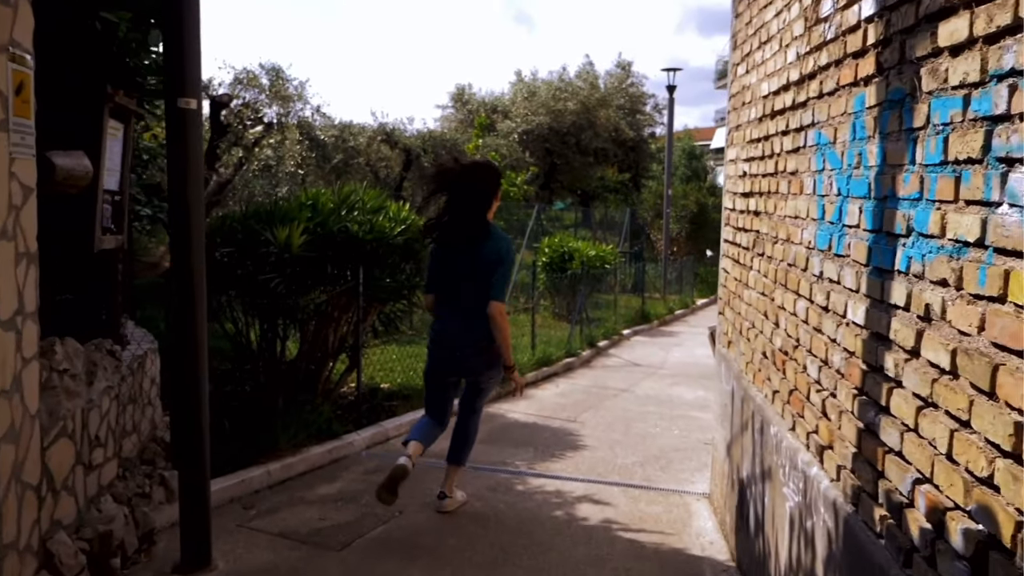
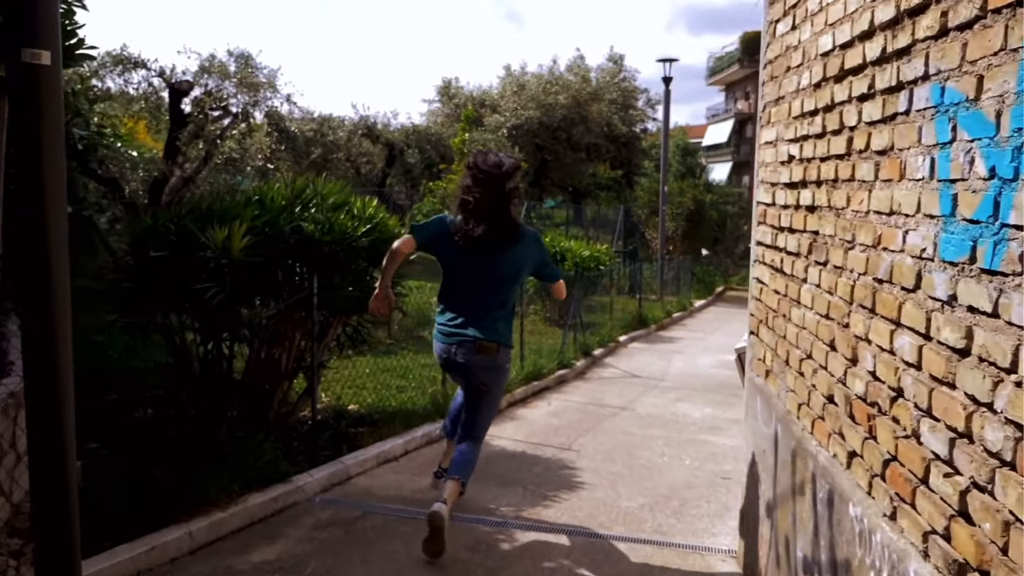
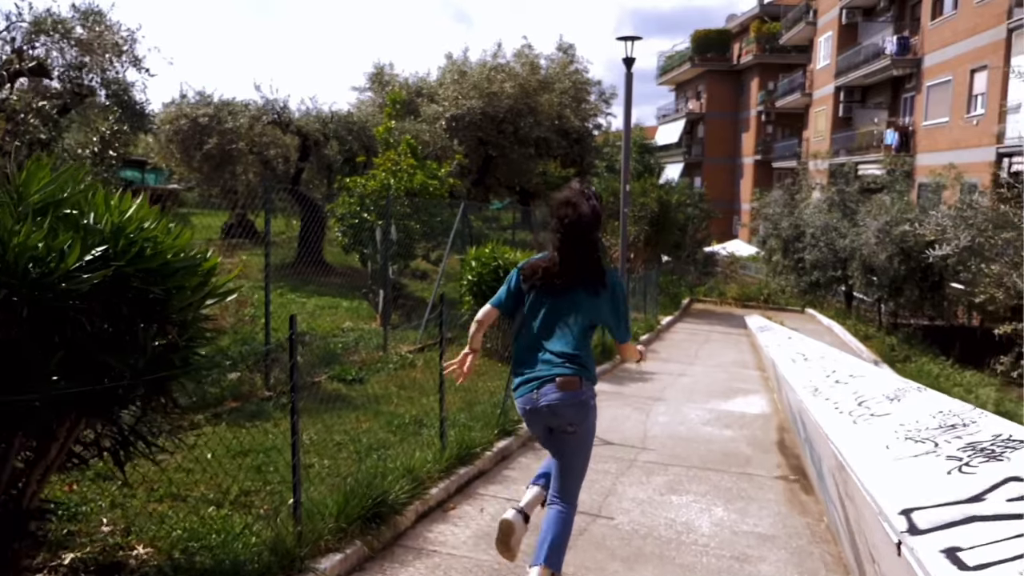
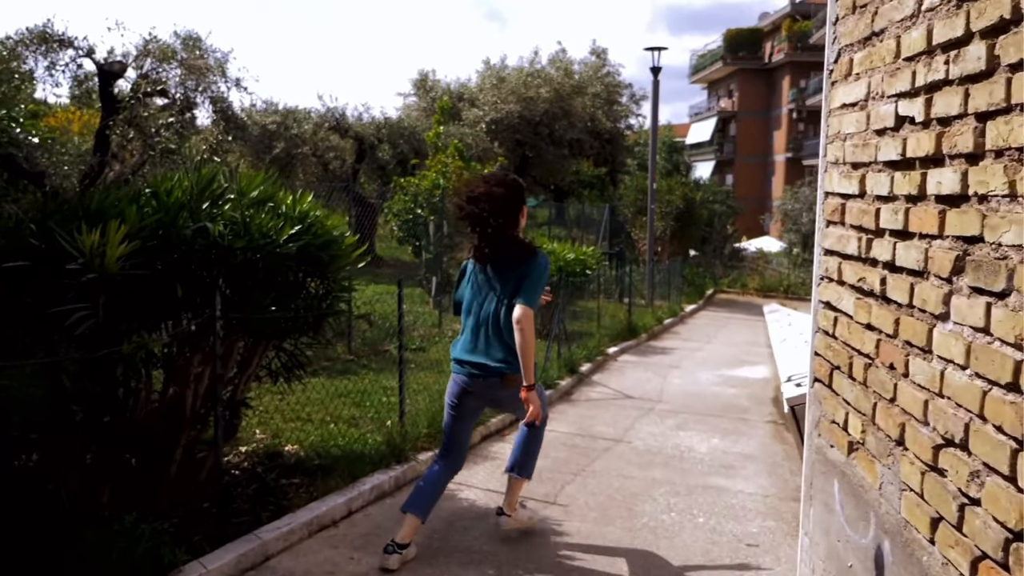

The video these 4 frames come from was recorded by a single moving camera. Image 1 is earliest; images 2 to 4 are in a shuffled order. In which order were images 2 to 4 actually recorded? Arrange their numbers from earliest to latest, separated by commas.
2, 4, 3
